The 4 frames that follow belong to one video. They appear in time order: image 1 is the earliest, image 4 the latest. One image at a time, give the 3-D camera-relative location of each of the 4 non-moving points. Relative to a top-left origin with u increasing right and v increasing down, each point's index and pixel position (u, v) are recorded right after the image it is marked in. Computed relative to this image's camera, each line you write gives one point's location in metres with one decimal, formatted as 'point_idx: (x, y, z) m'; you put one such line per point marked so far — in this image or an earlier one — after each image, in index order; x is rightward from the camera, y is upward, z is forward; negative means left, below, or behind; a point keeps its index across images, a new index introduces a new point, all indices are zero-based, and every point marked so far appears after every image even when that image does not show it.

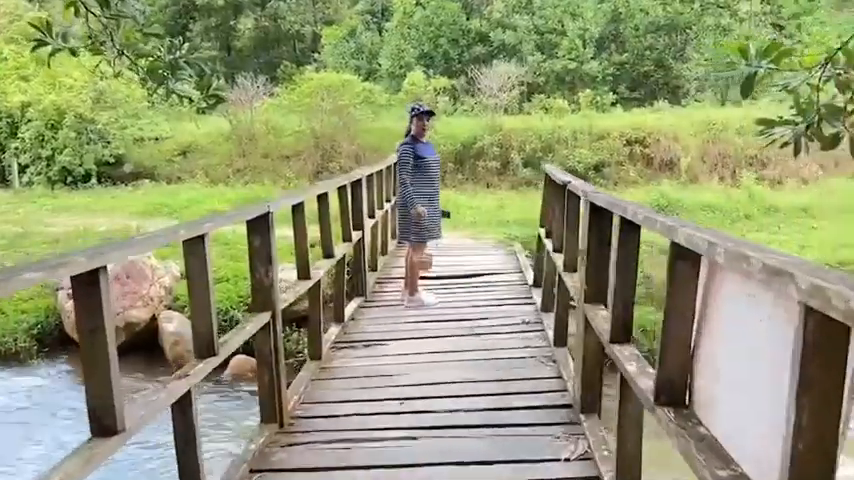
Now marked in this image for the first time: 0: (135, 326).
0: (-2.9, -0.9, +7.1) m
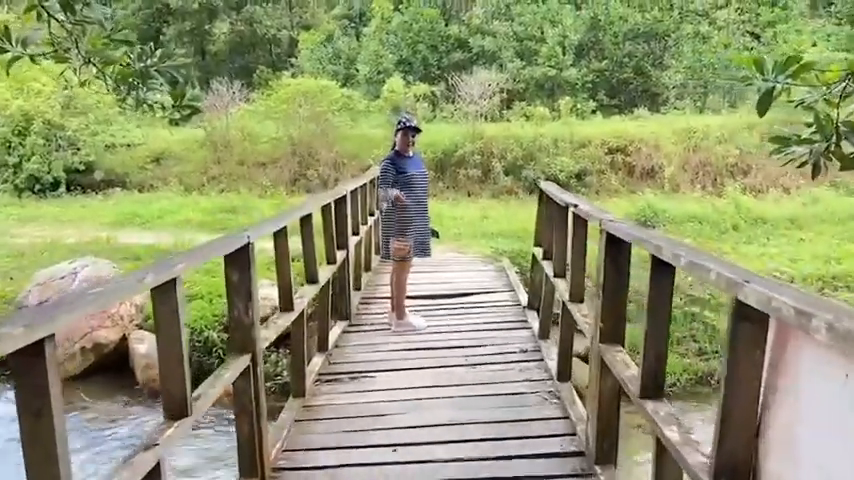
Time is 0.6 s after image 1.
0: (-3.1, -1.0, +6.7) m
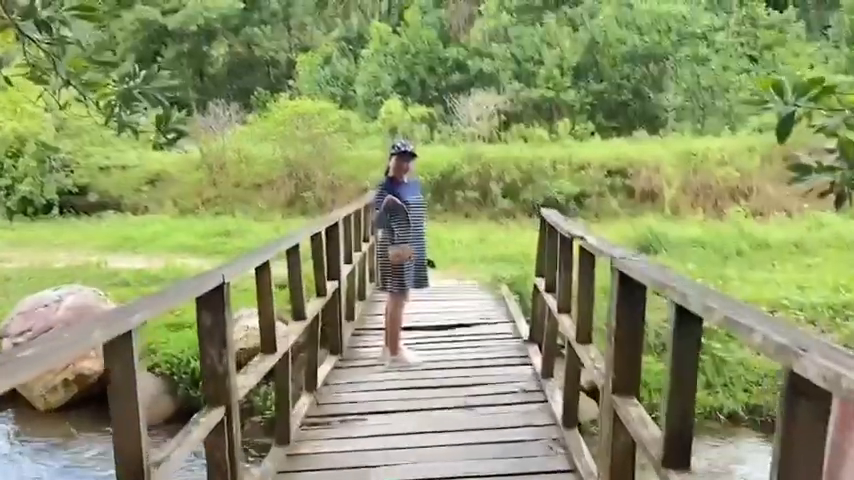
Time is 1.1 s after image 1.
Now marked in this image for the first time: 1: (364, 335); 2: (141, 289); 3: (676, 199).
0: (-3.1, -1.3, +6.5) m
1: (-0.5, -0.7, +5.1) m
2: (-3.4, -0.6, +8.5) m
3: (+5.0, +0.8, +14.1) m
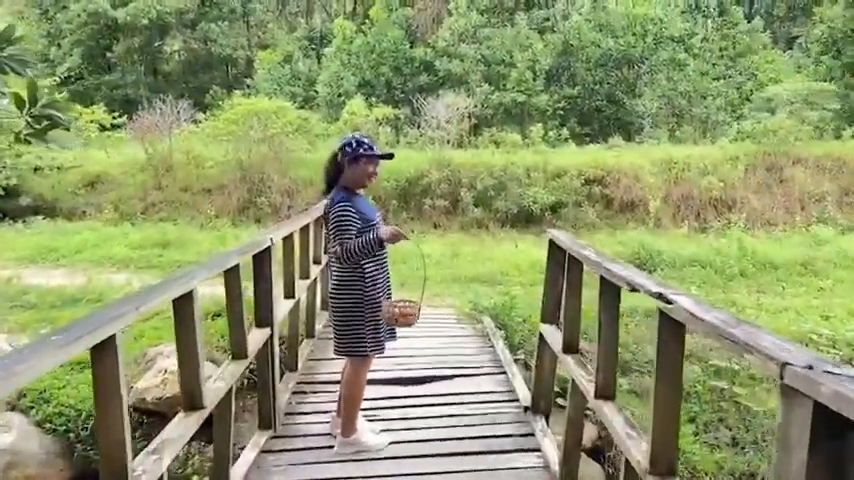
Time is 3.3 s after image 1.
0: (-3.4, -1.4, +5.1) m
1: (-0.6, -0.9, +3.8) m
2: (-3.8, -0.7, +7.1) m
3: (+4.3, +0.5, +13.1) m
